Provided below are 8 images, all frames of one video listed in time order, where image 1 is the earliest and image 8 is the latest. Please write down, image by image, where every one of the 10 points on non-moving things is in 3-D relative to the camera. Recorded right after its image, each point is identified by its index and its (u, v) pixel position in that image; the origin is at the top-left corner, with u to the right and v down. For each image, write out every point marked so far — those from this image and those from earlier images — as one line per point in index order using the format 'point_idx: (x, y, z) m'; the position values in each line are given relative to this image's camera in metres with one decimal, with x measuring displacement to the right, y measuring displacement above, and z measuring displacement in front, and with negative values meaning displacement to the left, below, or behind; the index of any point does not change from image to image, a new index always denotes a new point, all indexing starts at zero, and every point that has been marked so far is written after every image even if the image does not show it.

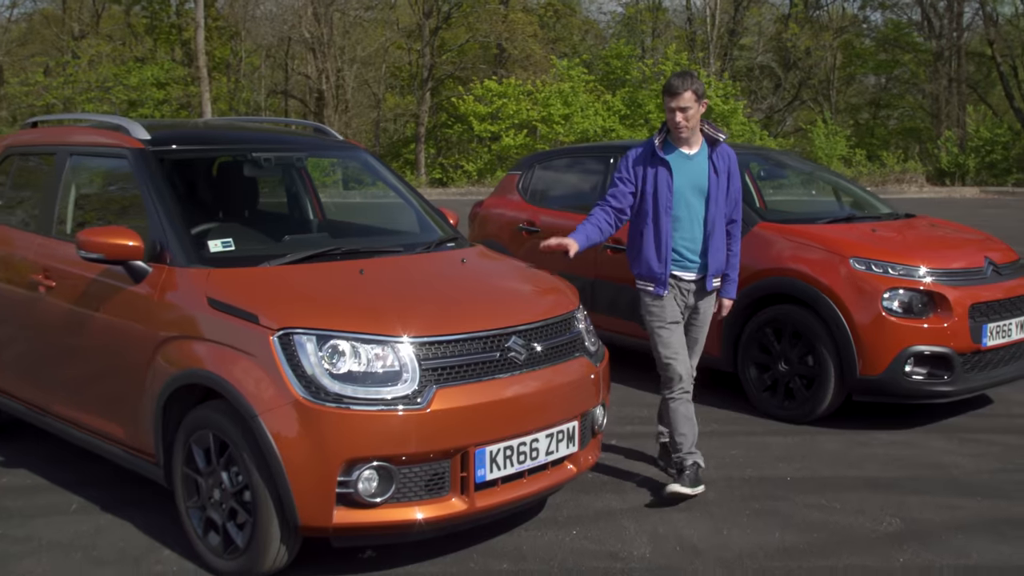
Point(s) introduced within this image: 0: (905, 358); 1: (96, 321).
0: (+1.7, -0.3, +5.2) m
1: (-1.4, -0.1, +4.1) m
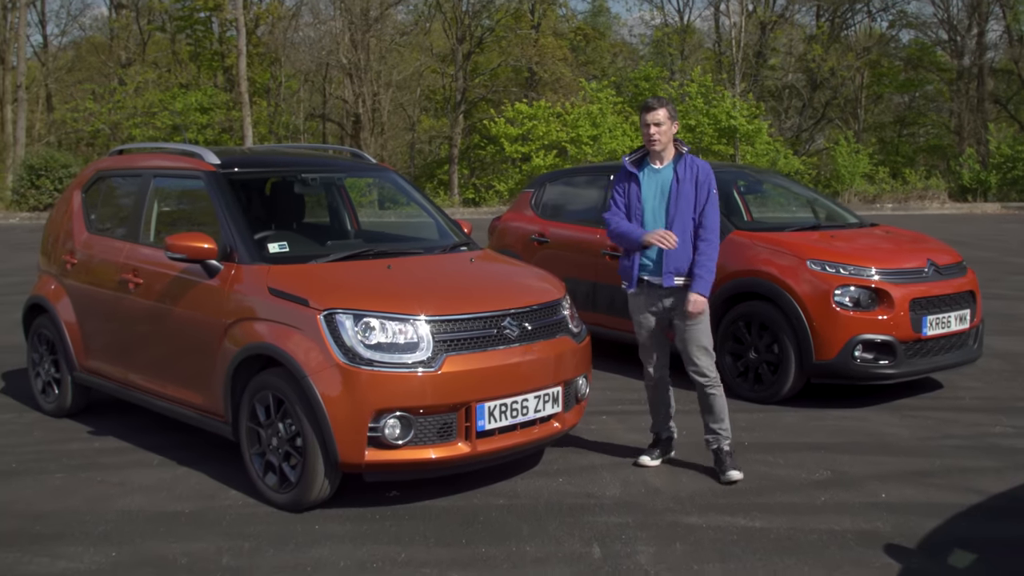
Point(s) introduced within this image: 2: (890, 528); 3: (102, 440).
0: (+1.7, -0.3, +6.1) m
1: (-1.4, -0.1, +5.1) m
2: (+1.3, -0.8, +4.3) m
3: (-1.9, -0.7, +5.6) m
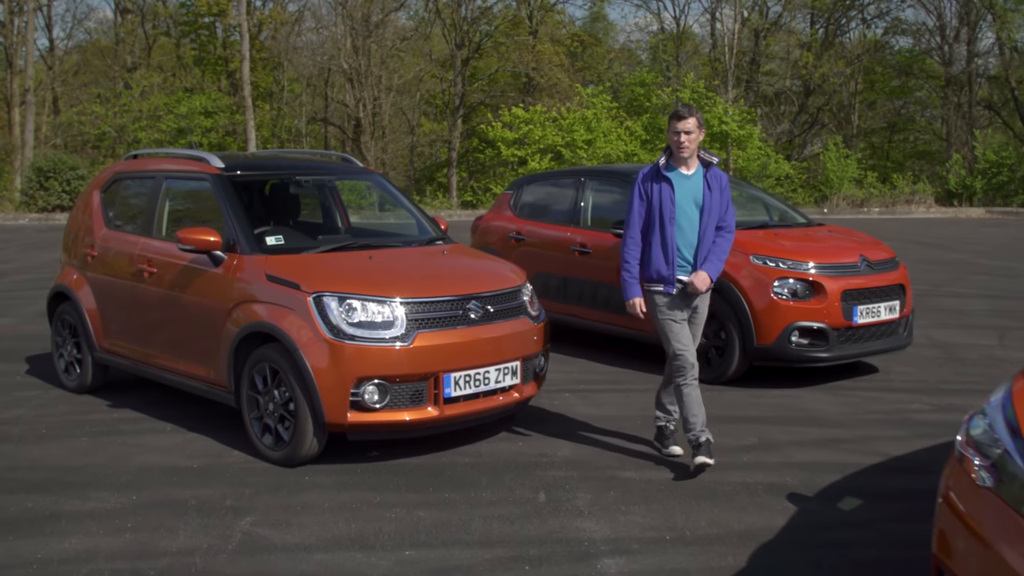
0: (+1.5, -0.2, +6.8) m
1: (-1.5, 0.0, +5.8) m
2: (+1.2, -0.8, +5.0) m
3: (-2.0, -0.6, +6.4) m
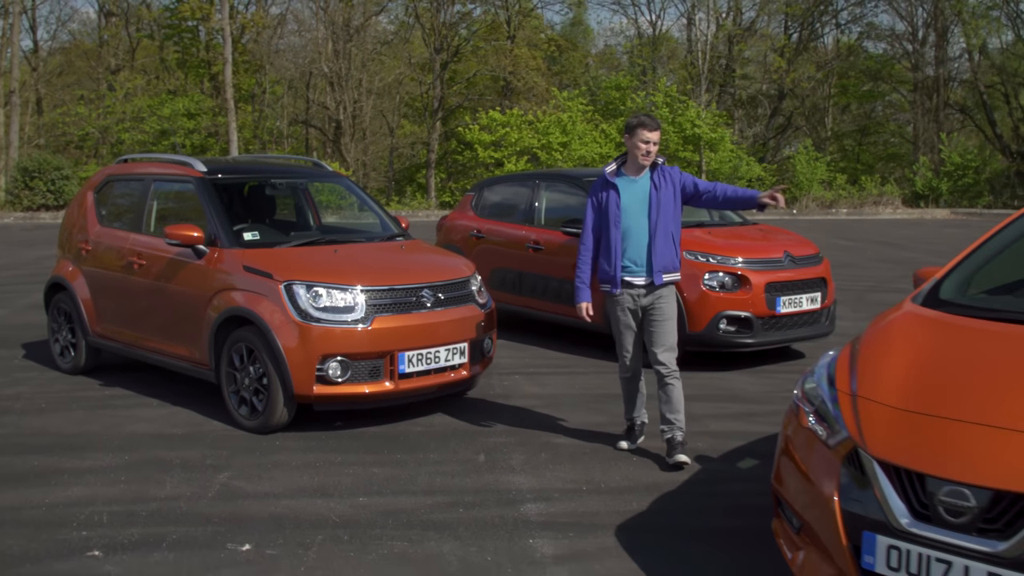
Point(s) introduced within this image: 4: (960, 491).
0: (+1.3, -0.2, +7.5) m
1: (-1.8, 0.0, +6.5) m
2: (+0.9, -0.7, +5.8) m
3: (-2.3, -0.6, +7.1) m
4: (+1.0, -0.5, +2.8) m
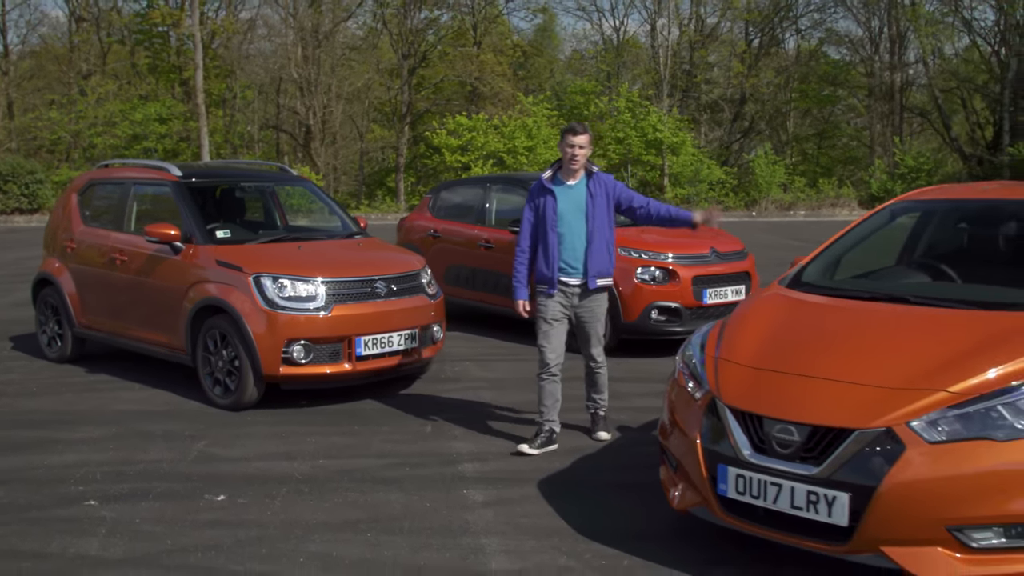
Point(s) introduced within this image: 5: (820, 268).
0: (+0.9, -0.1, +8.3) m
1: (-2.1, 0.0, +7.2) m
2: (+0.6, -0.7, +6.5) m
3: (-2.6, -0.5, +7.8) m
4: (+0.8, -0.4, +3.6) m
5: (+1.2, +0.1, +4.9) m
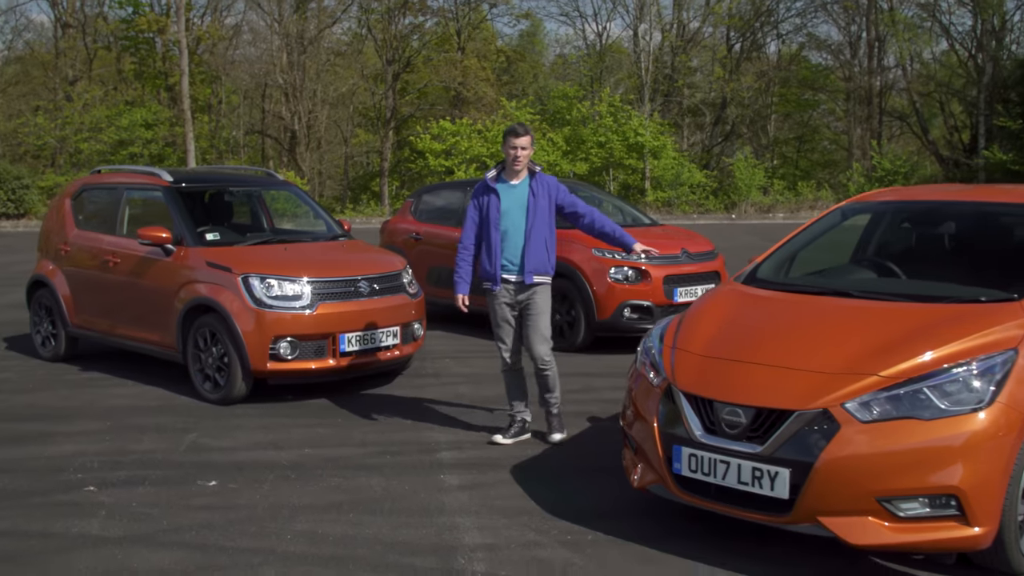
0: (+0.8, -0.1, +8.6) m
1: (-2.3, 0.0, +7.5) m
2: (+0.5, -0.7, +6.9) m
3: (-2.7, -0.6, +8.0) m
4: (+0.7, -0.4, +3.9) m
5: (+1.1, +0.1, +5.3) m
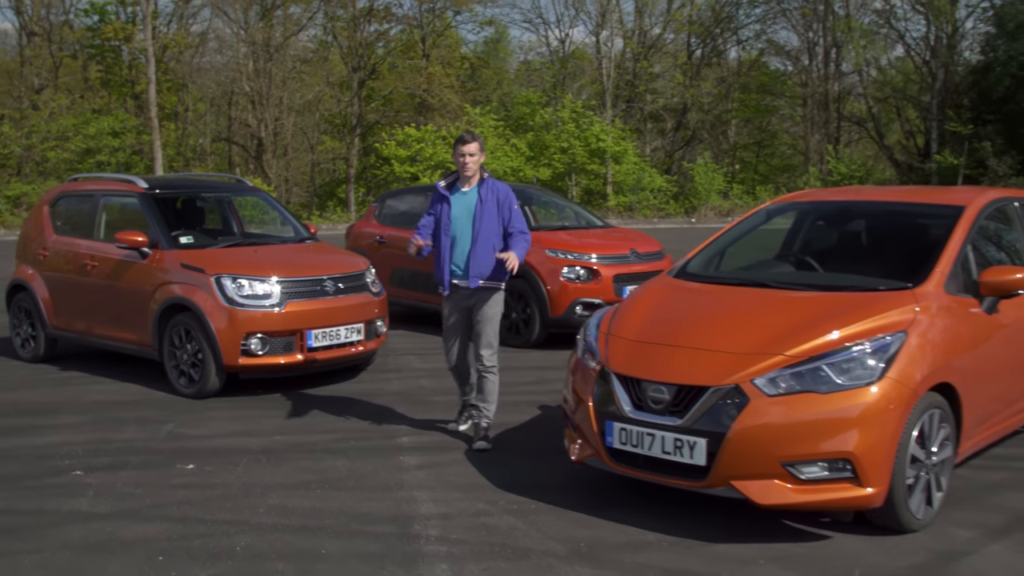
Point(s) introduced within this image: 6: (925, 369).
0: (+0.5, -0.1, +9.1) m
1: (-2.5, 0.0, +8.0) m
2: (+0.2, -0.7, +7.3) m
3: (-3.0, -0.6, +8.5) m
4: (+0.5, -0.4, +4.4) m
5: (+0.9, +0.1, +5.8) m
6: (+1.5, -0.3, +4.4) m
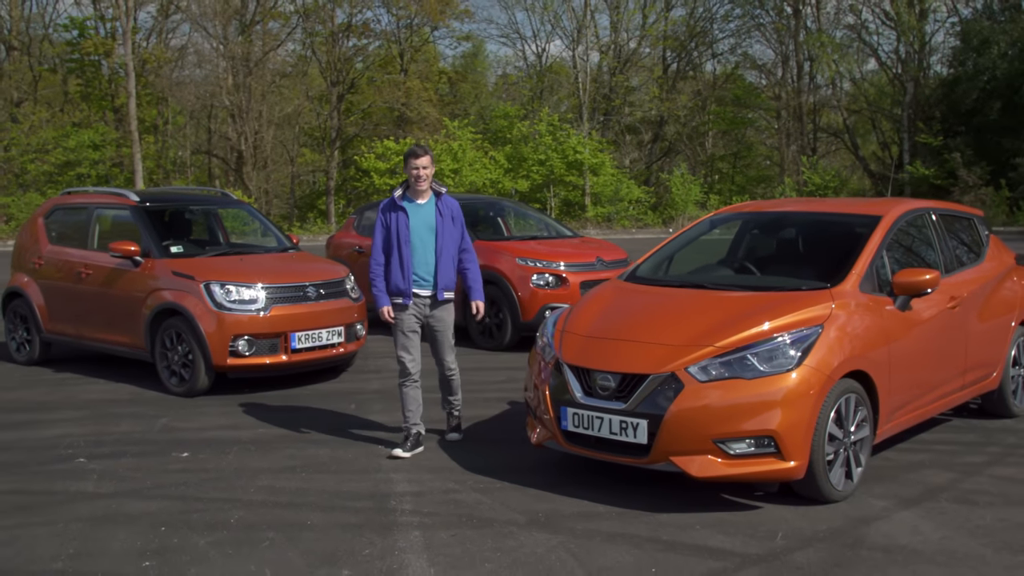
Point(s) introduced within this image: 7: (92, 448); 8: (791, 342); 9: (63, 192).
0: (+0.3, -0.2, +9.7) m
1: (-2.7, 0.0, +8.5) m
2: (0.0, -0.7, +7.9) m
3: (-3.2, -0.6, +8.9) m
4: (+0.4, -0.4, +5.0) m
5: (+0.7, +0.1, +6.3) m
6: (+1.3, -0.3, +4.9) m
7: (-2.2, -0.8, +6.4) m
8: (+1.1, -0.2, +4.8) m
9: (-3.6, +0.8, +9.9) m
